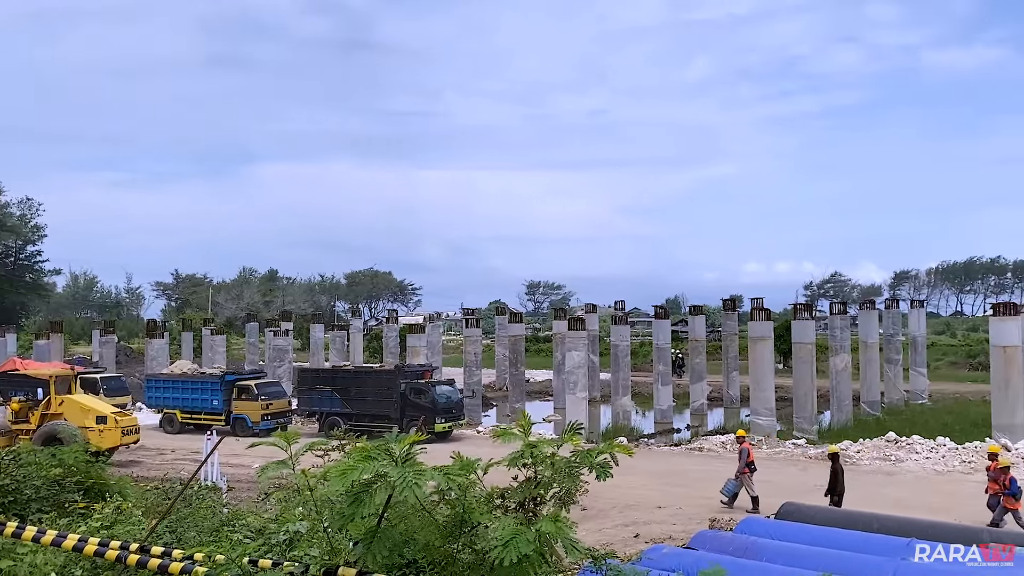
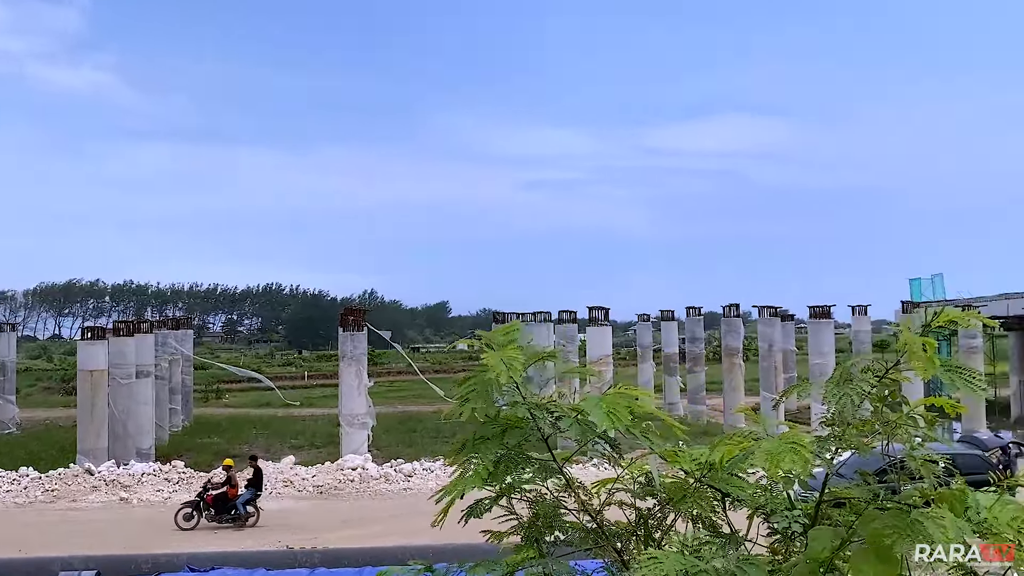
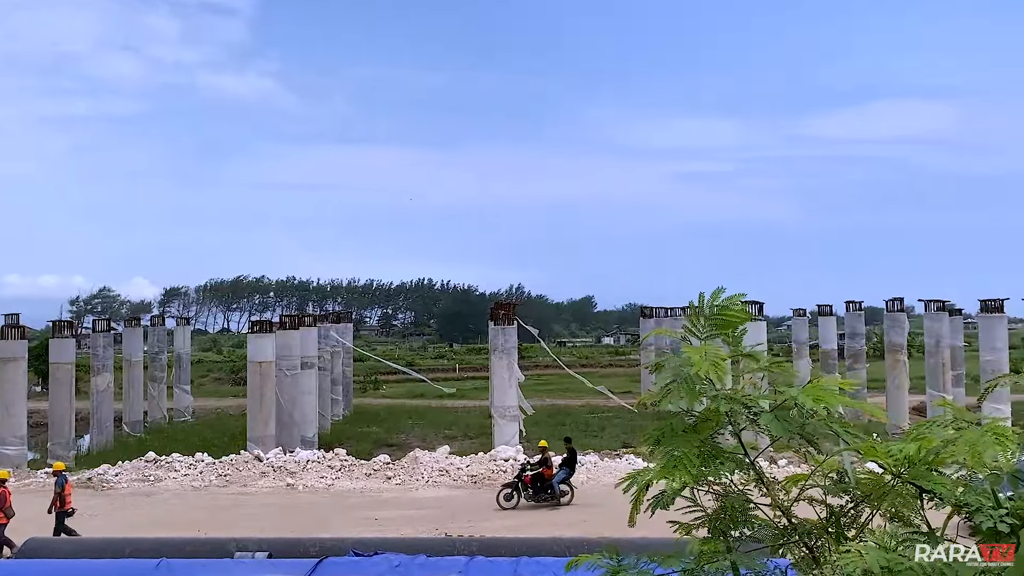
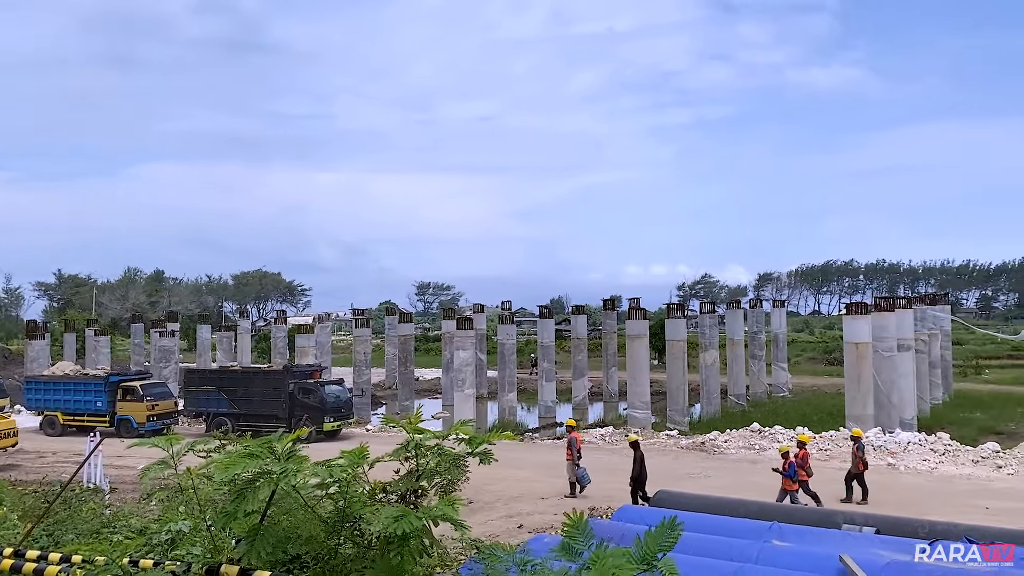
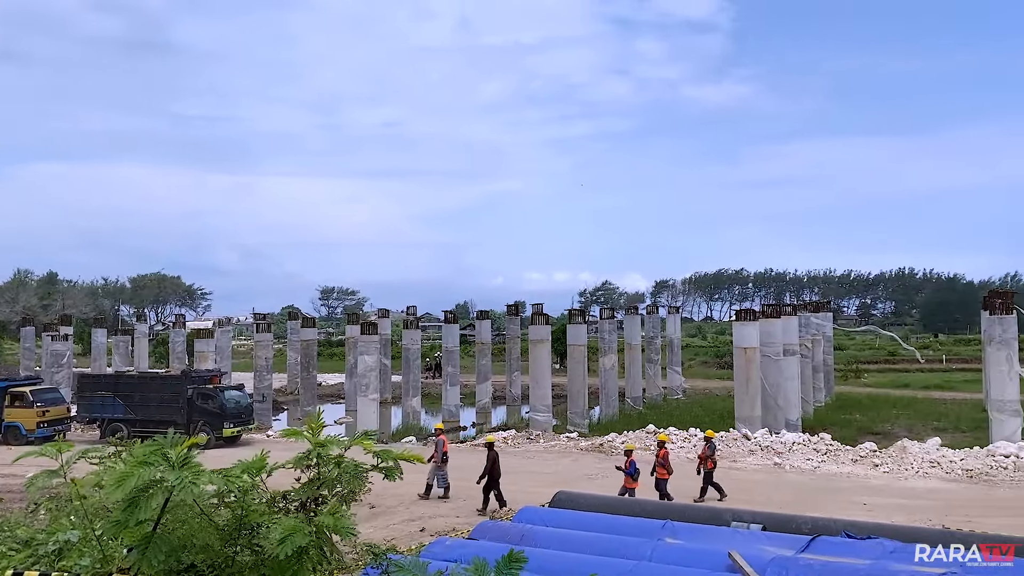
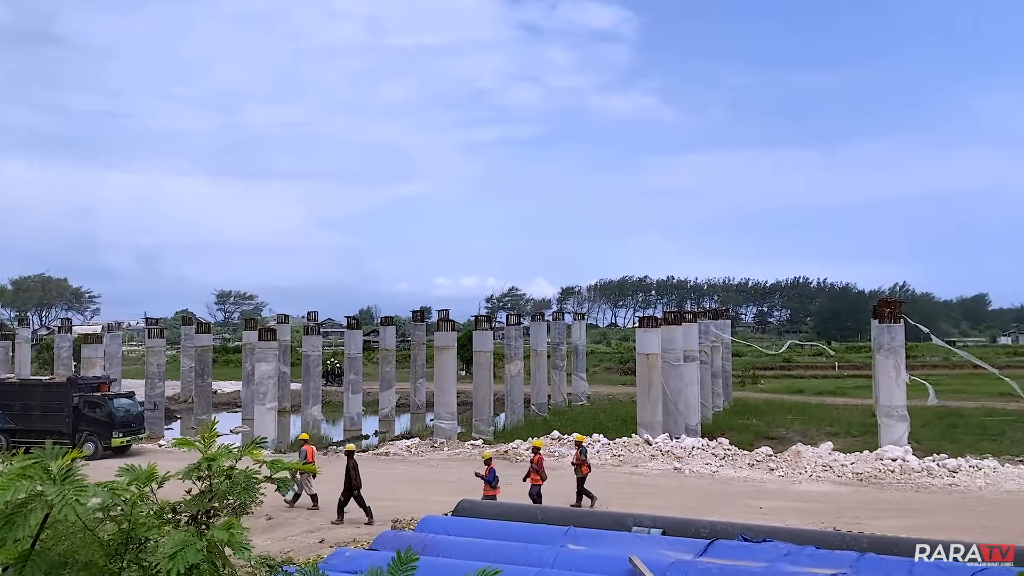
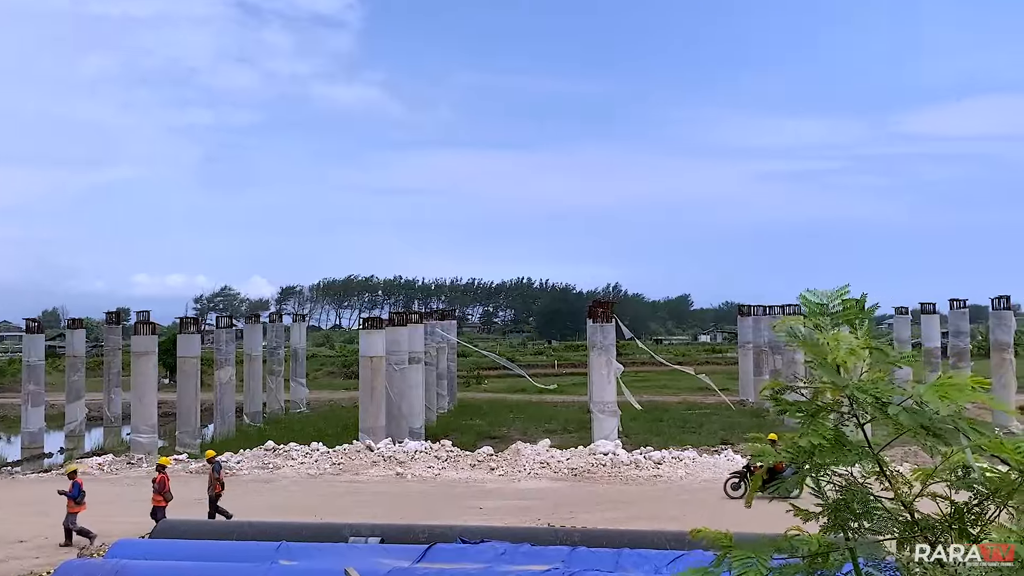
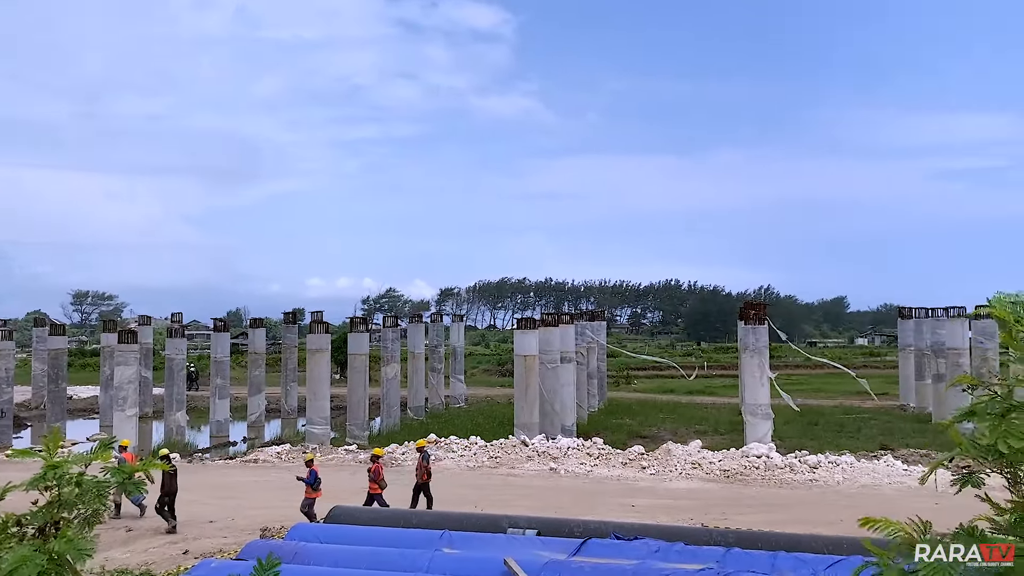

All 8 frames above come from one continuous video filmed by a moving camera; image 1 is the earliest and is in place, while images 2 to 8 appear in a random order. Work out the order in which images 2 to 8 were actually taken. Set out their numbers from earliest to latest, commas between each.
4, 5, 6, 8, 7, 3, 2
